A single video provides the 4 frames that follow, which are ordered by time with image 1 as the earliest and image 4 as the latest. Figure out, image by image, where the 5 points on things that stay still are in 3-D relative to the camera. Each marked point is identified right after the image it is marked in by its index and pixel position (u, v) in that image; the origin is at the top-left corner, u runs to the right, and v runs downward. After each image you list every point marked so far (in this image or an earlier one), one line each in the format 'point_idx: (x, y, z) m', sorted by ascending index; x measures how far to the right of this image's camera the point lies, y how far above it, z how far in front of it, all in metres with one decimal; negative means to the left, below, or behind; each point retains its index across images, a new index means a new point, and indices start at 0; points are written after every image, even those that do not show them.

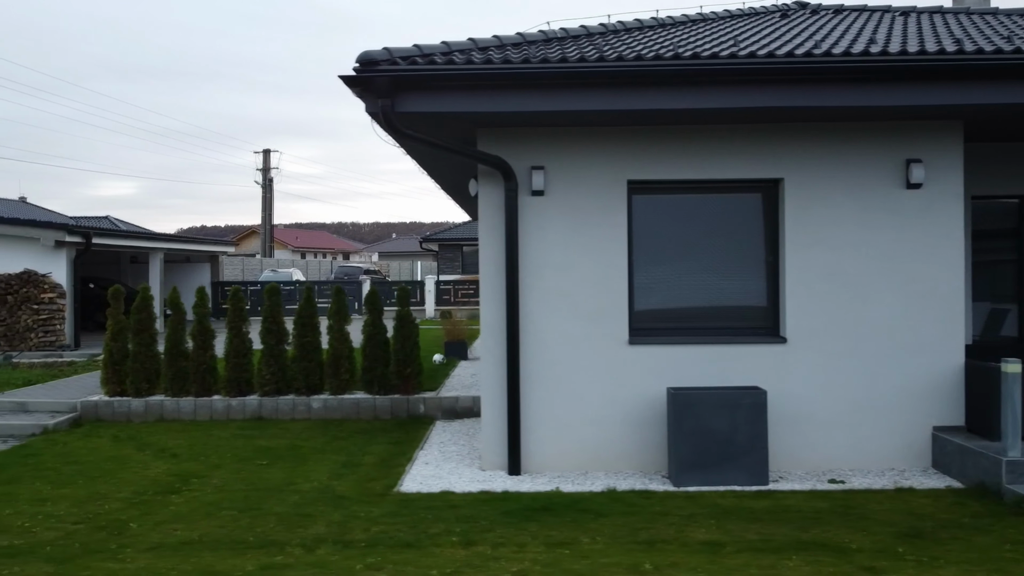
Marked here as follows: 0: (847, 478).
0: (+4.2, -2.4, +10.2) m
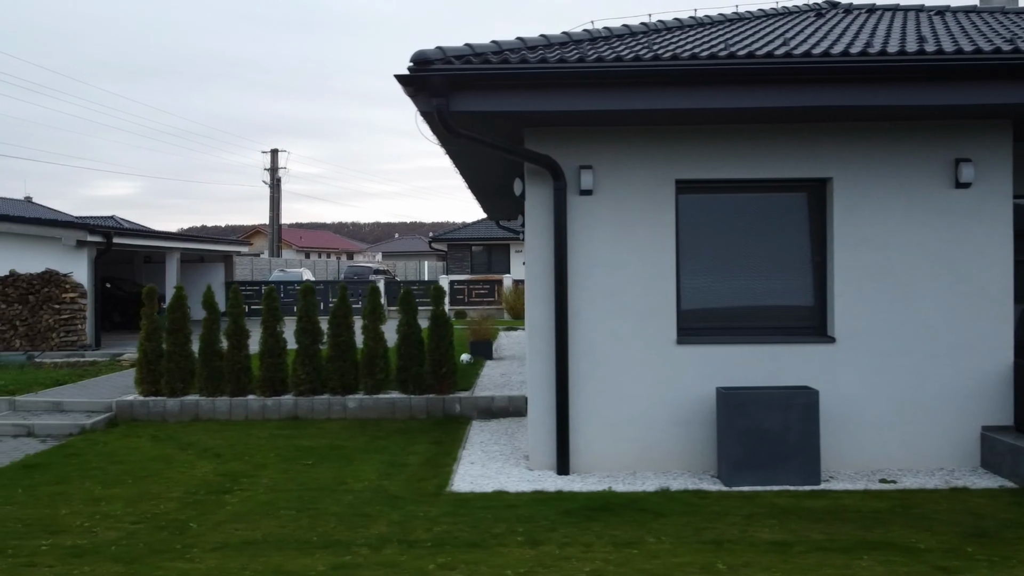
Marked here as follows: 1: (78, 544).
0: (+4.8, -2.4, +10.2) m
1: (-4.2, -2.5, +7.9) m
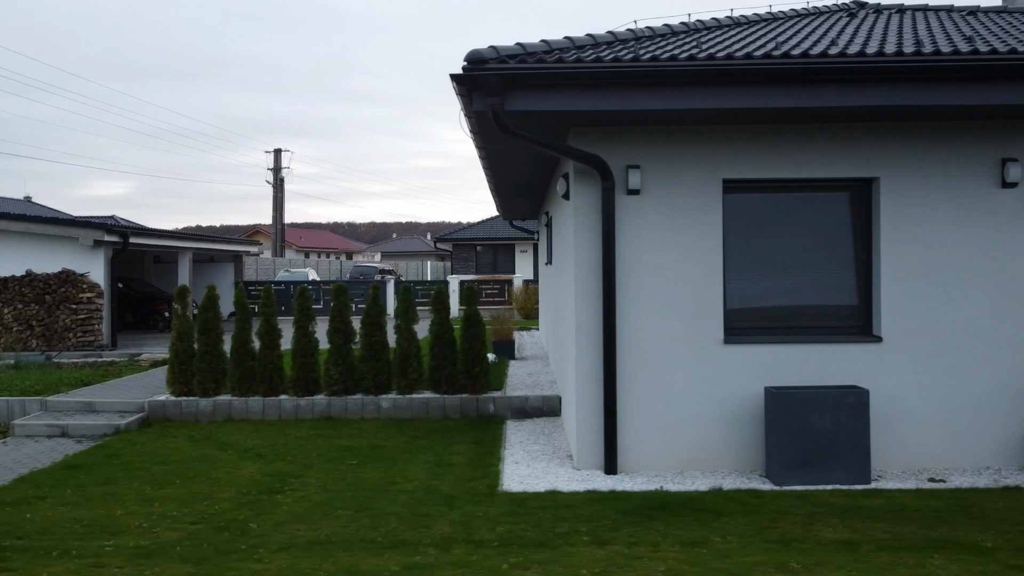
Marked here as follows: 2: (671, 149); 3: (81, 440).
0: (+5.5, -2.4, +10.2) m
1: (-3.6, -2.5, +7.9) m
2: (+2.1, +1.8, +10.5) m
3: (-6.9, -2.4, +13.0) m
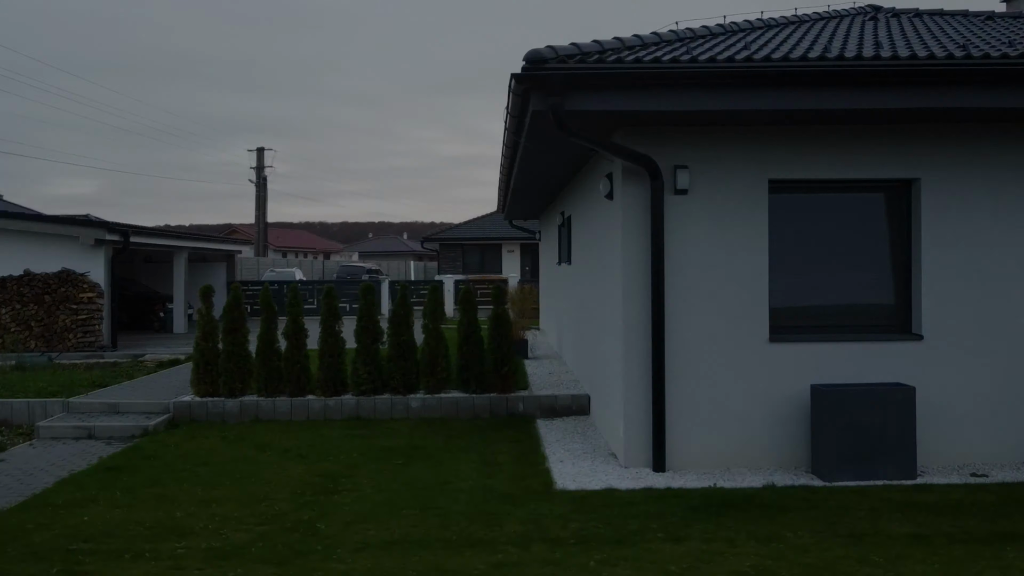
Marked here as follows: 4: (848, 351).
0: (+6.1, -2.4, +10.4) m
1: (-2.8, -2.5, +7.8) m
2: (+2.7, +1.8, +10.6) m
3: (-6.3, -2.4, +12.8) m
4: (+4.4, -0.8, +10.7) m
